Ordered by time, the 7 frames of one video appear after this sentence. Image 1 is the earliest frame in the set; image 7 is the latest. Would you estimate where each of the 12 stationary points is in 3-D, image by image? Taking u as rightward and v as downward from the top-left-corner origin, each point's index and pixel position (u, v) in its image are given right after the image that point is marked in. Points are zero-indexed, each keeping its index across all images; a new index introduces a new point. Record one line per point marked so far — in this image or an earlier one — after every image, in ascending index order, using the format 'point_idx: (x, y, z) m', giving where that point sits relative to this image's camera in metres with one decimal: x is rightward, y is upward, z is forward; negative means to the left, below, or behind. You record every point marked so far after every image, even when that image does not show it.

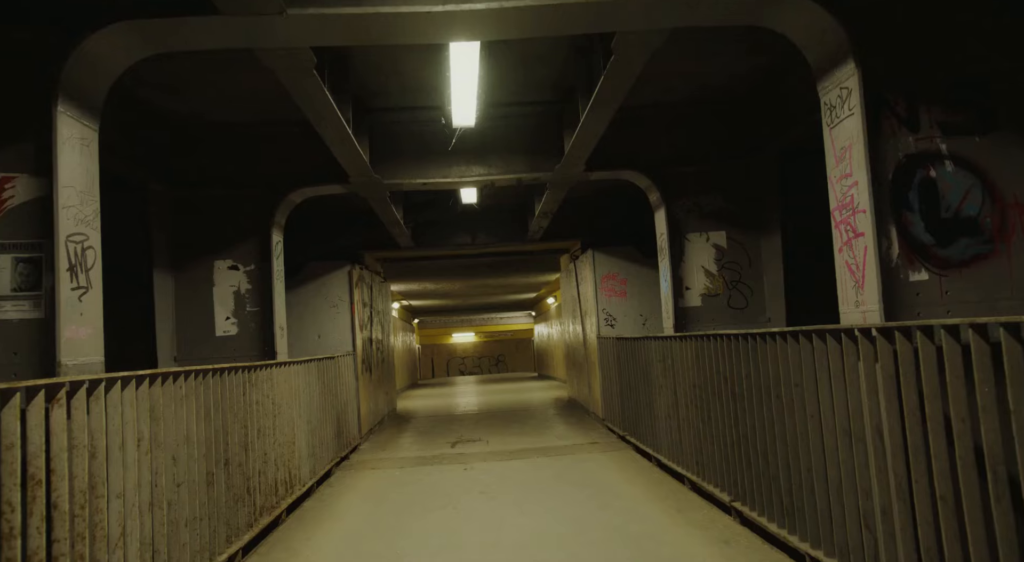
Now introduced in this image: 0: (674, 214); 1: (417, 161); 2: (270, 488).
0: (+1.7, +0.7, +7.3) m
1: (-1.0, +1.3, +7.1) m
2: (-2.1, -1.8, +5.8) m
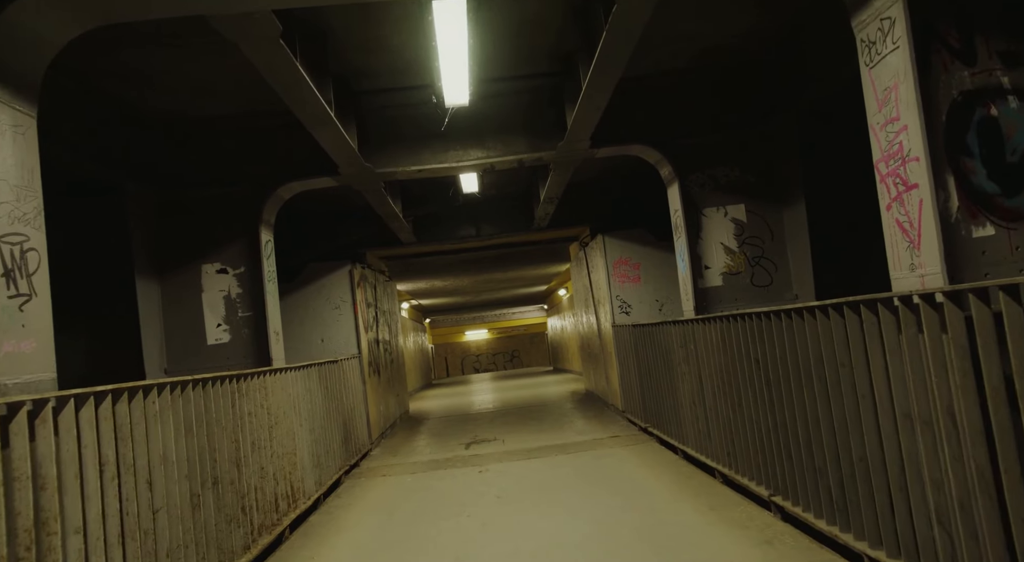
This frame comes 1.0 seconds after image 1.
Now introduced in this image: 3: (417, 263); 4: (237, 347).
0: (+1.8, +0.9, +6.8) m
1: (-1.0, +1.3, +6.7) m
2: (-1.9, -1.8, +5.4) m
3: (-2.0, +0.4, +14.0) m
4: (-2.6, -0.6, +6.5) m
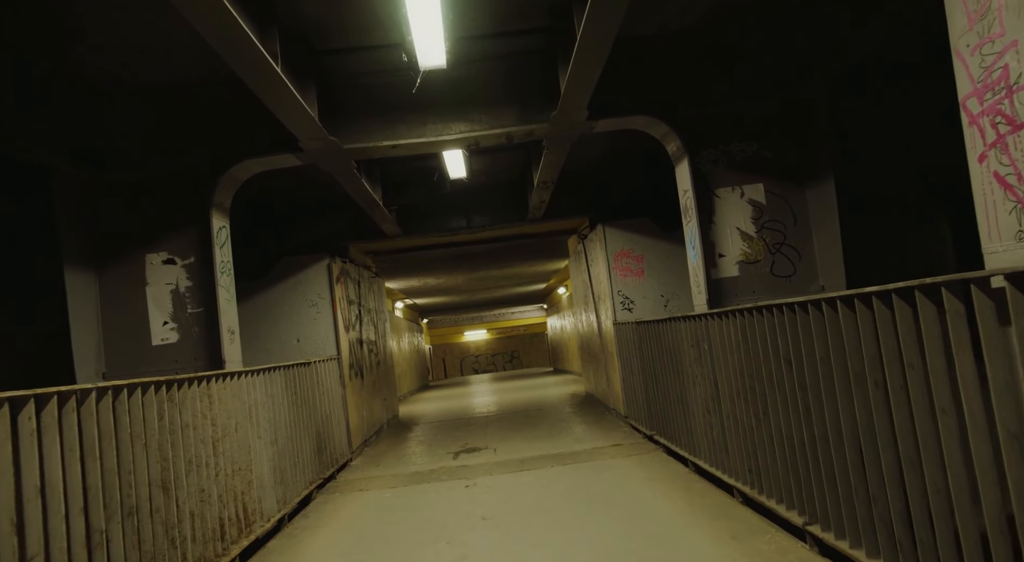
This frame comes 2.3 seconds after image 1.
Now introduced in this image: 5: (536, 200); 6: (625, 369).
0: (+1.6, +1.0, +6.0) m
1: (-1.1, +1.4, +5.9) m
2: (-2.0, -1.7, +4.6) m
3: (-2.1, +0.4, +13.2) m
4: (-2.8, -0.6, +5.7) m
5: (+0.3, +1.1, +9.1) m
6: (+1.5, -1.1, +8.8) m
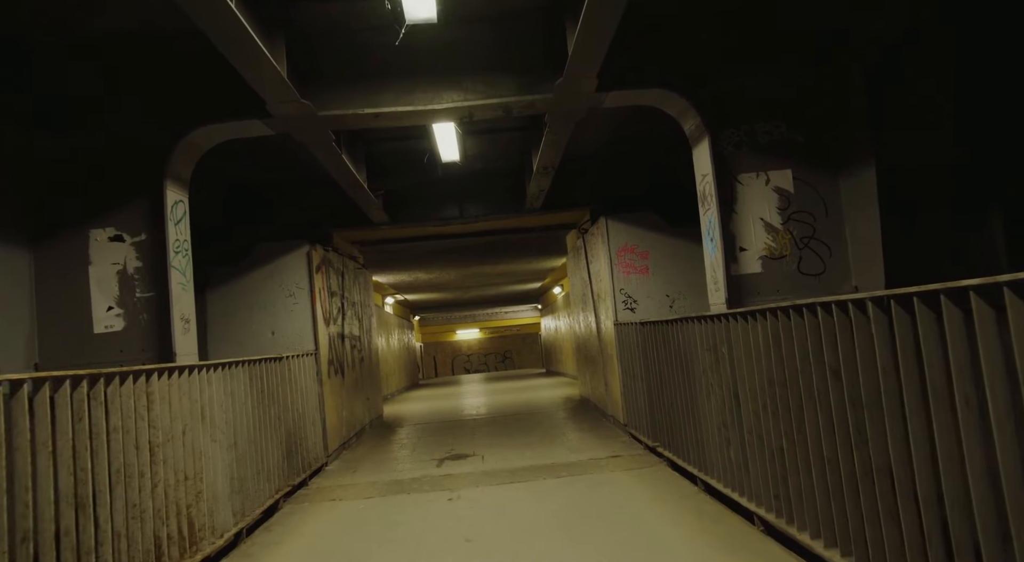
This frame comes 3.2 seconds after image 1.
0: (+1.6, +1.0, +5.3) m
1: (-1.1, +1.5, +5.2) m
2: (-2.1, -1.6, +3.9) m
3: (-2.2, +0.6, +12.5) m
4: (-2.8, -0.4, +5.0) m
5: (+0.3, +1.2, +8.5) m
6: (+1.4, -1.1, +8.1) m
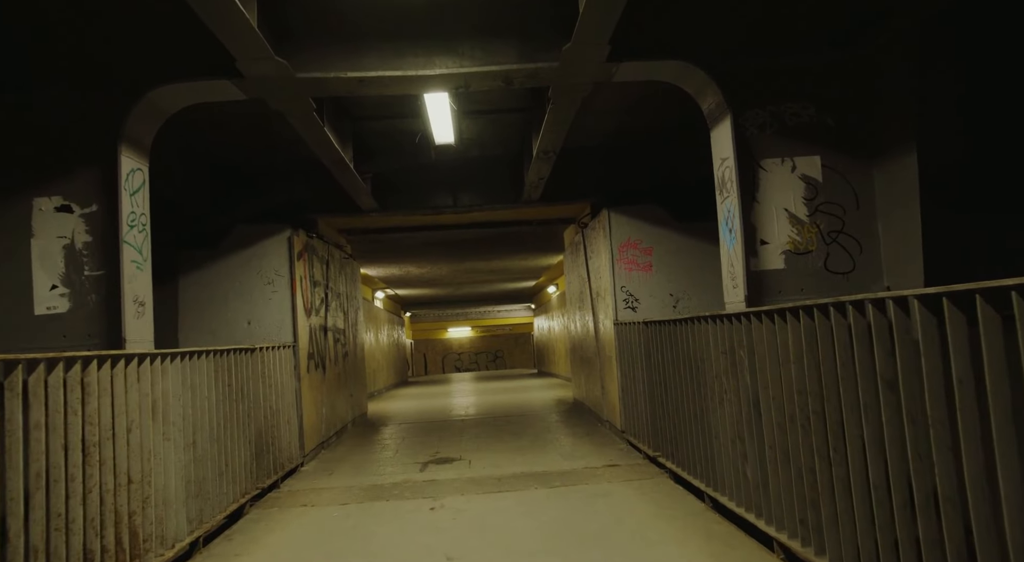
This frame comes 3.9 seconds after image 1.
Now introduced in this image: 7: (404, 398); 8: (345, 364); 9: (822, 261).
0: (+1.6, +1.1, +4.8) m
1: (-1.1, +1.6, +4.6) m
2: (-2.2, -1.5, +3.4) m
3: (-2.3, +0.7, +12.0) m
4: (-2.9, -0.3, +4.4) m
5: (+0.3, +1.2, +7.9) m
6: (+1.3, -1.1, +7.6) m
7: (-2.7, -2.9, +16.7) m
8: (-2.6, -1.3, +10.6) m
9: (+2.2, +0.1, +4.7) m
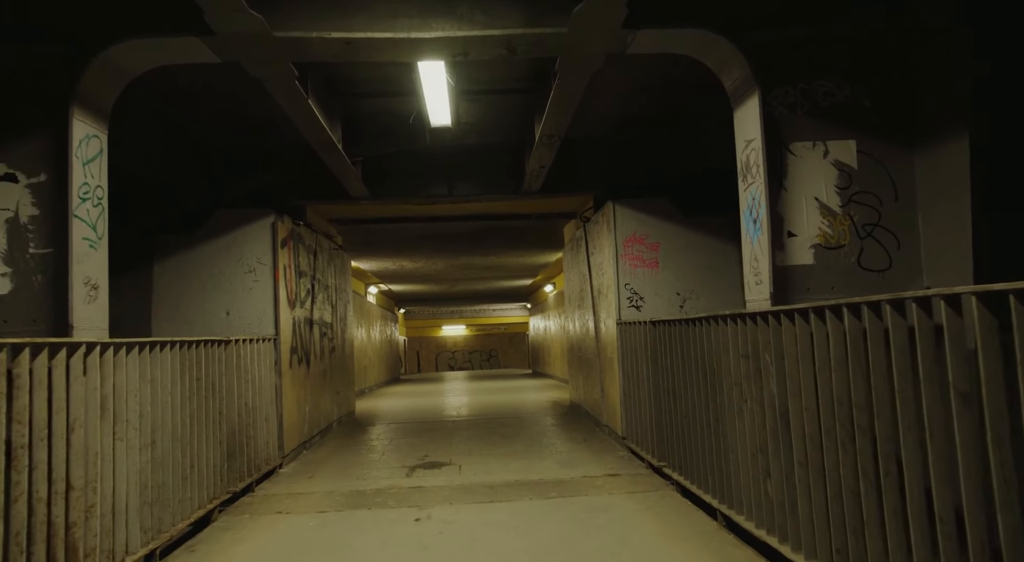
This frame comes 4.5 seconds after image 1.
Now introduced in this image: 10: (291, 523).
0: (+1.6, +1.1, +4.3) m
1: (-1.1, +1.7, +4.1) m
2: (-2.2, -1.3, +2.9) m
3: (-2.3, +0.8, +11.5) m
4: (-2.9, -0.1, +3.9) m
5: (+0.3, +1.3, +7.5) m
6: (+1.2, -1.0, +7.1) m
7: (-2.8, -2.8, +16.2) m
8: (-2.7, -1.2, +10.1) m
9: (+2.2, +0.2, +4.2) m
10: (-1.8, -1.9, +5.3) m
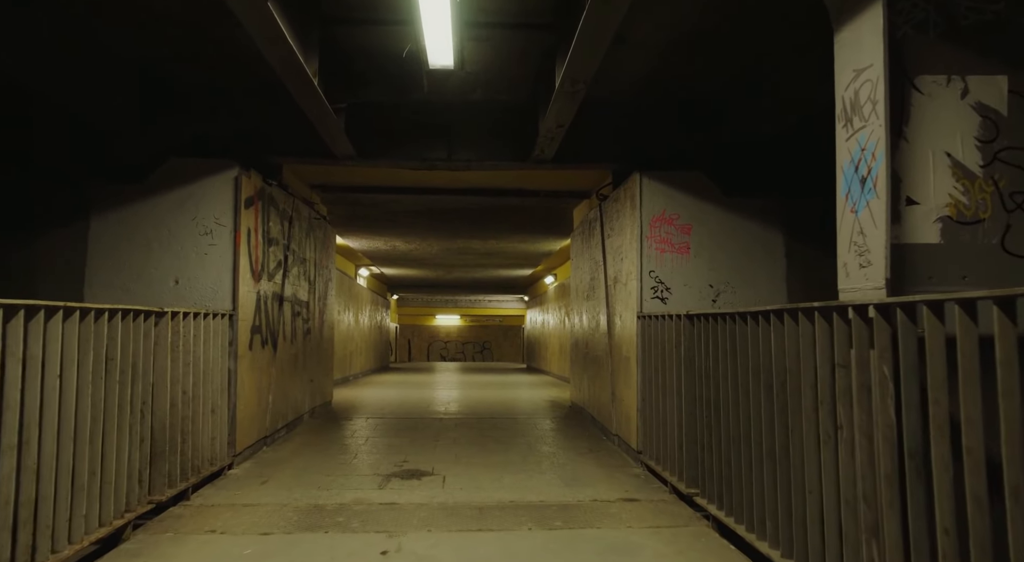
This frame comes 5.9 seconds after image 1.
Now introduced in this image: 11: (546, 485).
0: (+1.8, +1.2, +3.1) m
1: (-0.9, +1.9, +2.9) m
2: (-2.2, -1.1, +1.7) m
3: (-2.2, +1.2, +10.3) m
4: (-2.8, +0.2, +2.7) m
5: (+0.4, +1.5, +6.3) m
6: (+1.2, -0.9, +6.0) m
7: (-2.9, -2.4, +15.0) m
8: (-2.7, -0.8, +8.9) m
9: (+2.2, +0.2, +3.1) m
10: (-1.8, -1.7, +4.2) m
11: (+0.3, -1.7, +5.7) m
